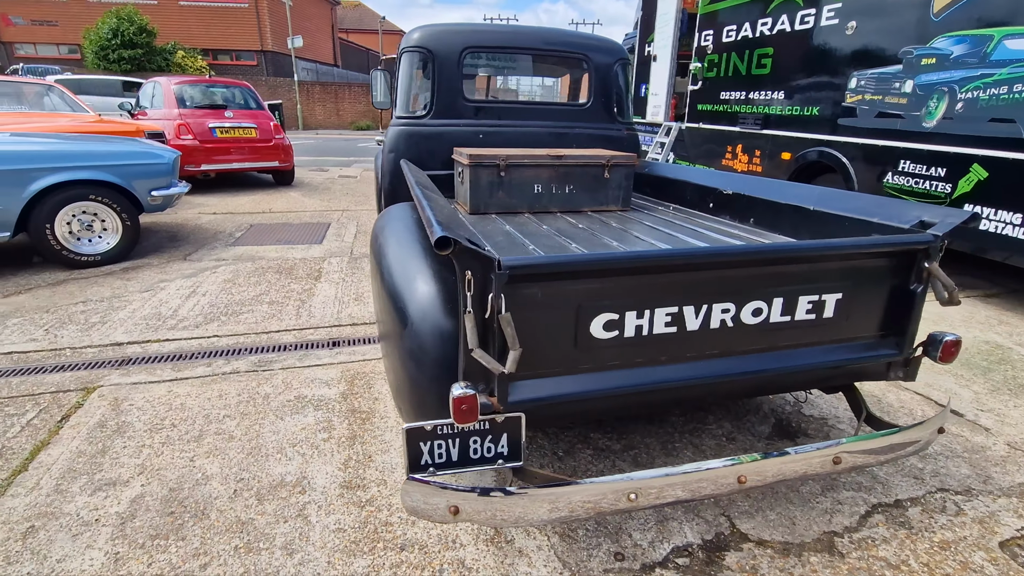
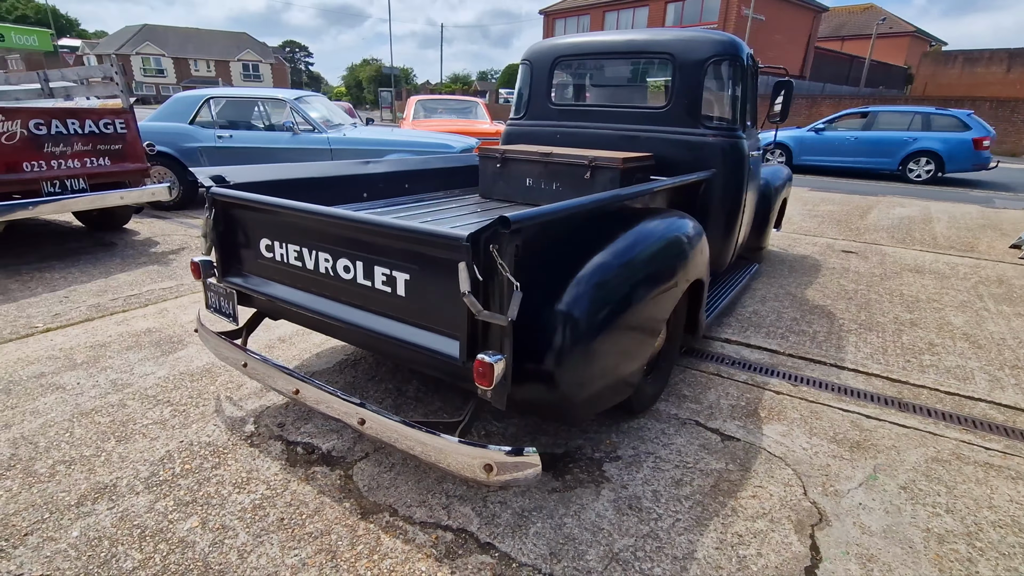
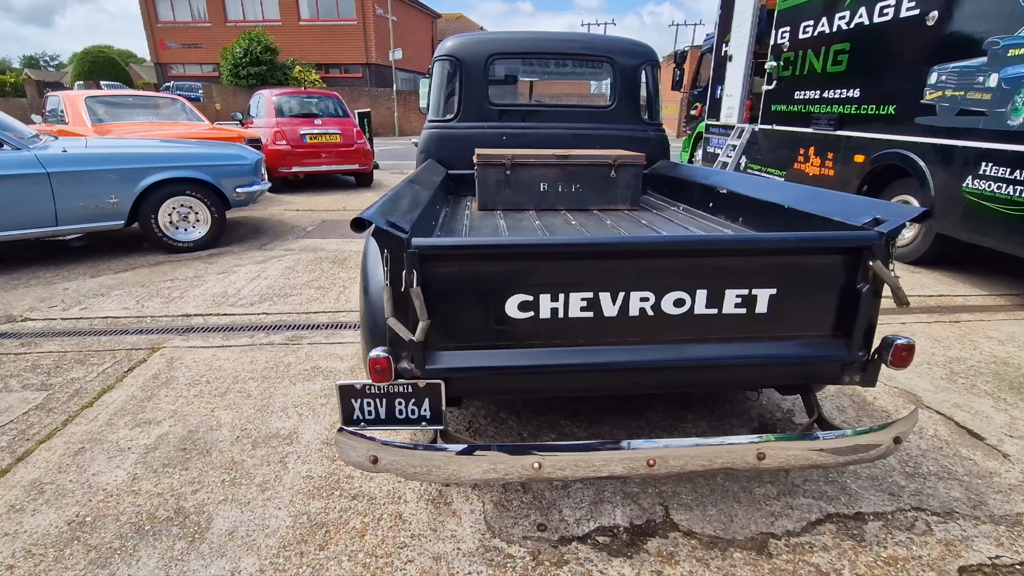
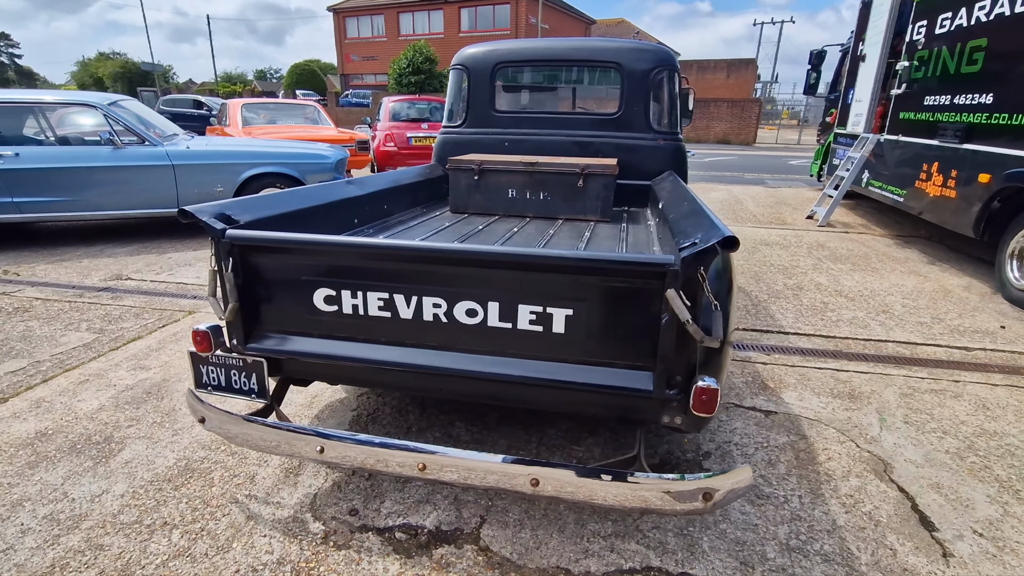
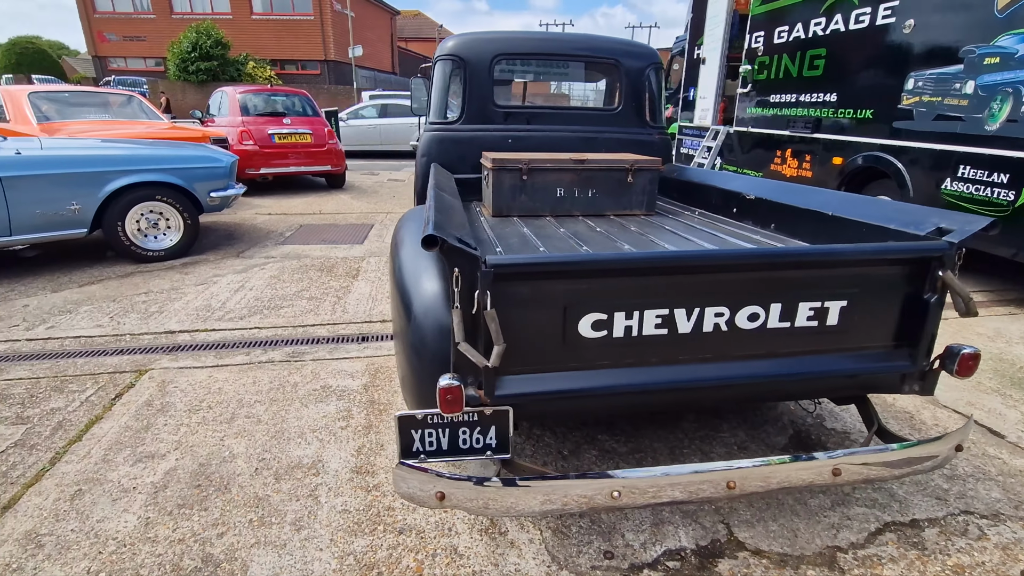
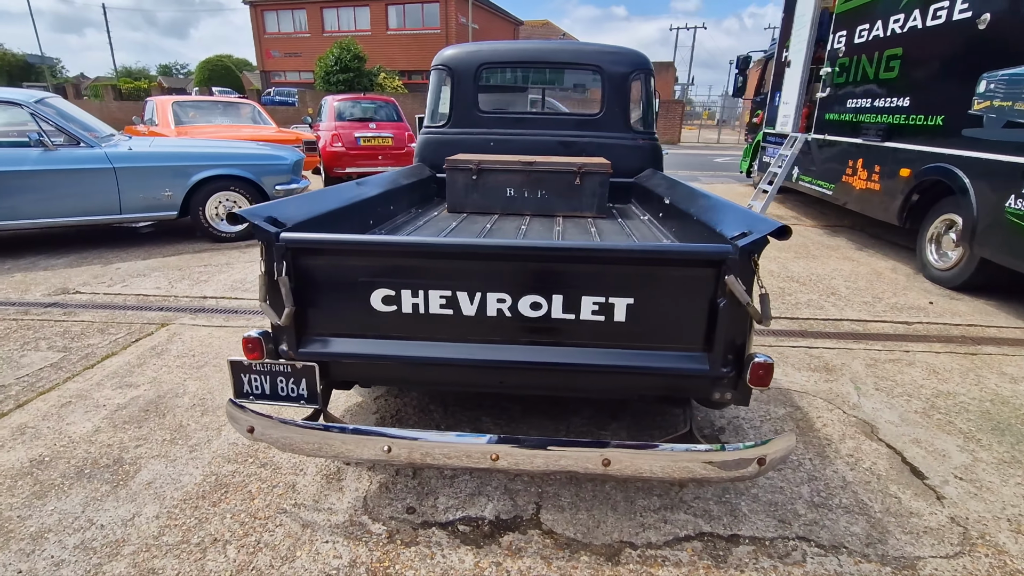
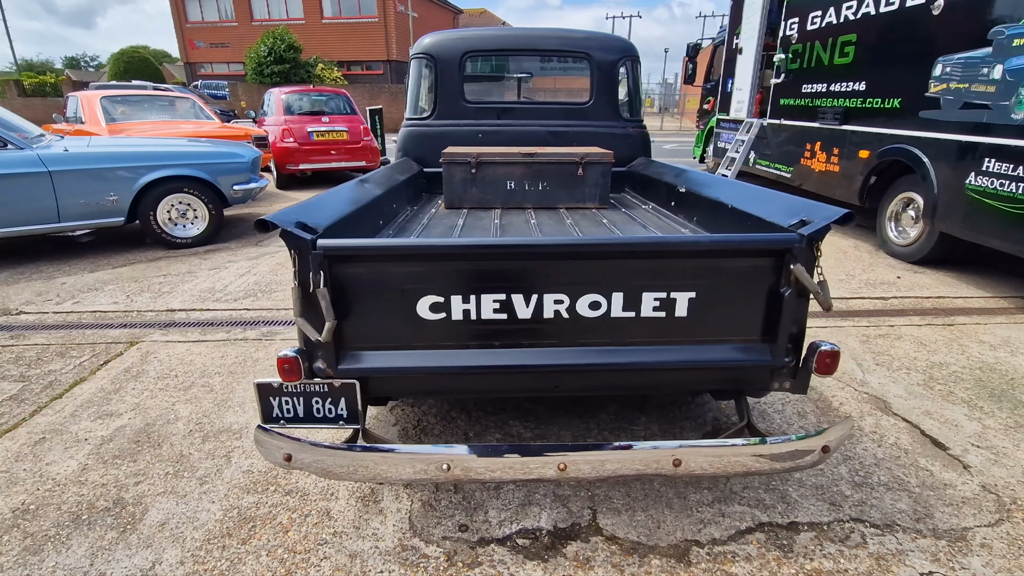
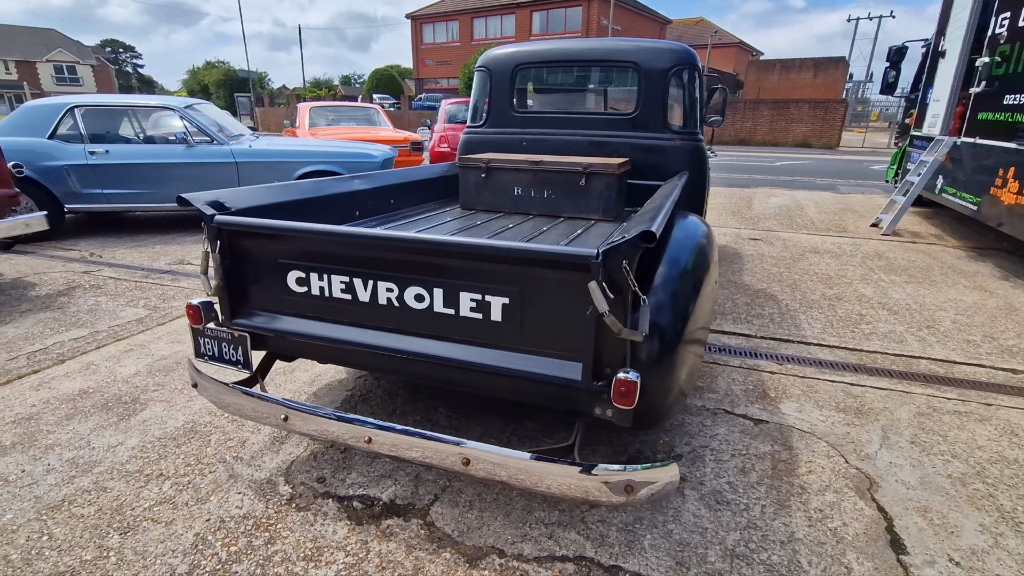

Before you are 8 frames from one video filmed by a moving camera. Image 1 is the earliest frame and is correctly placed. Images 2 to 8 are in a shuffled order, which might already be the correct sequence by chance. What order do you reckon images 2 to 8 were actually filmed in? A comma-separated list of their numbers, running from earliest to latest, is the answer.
5, 3, 7, 6, 4, 8, 2
